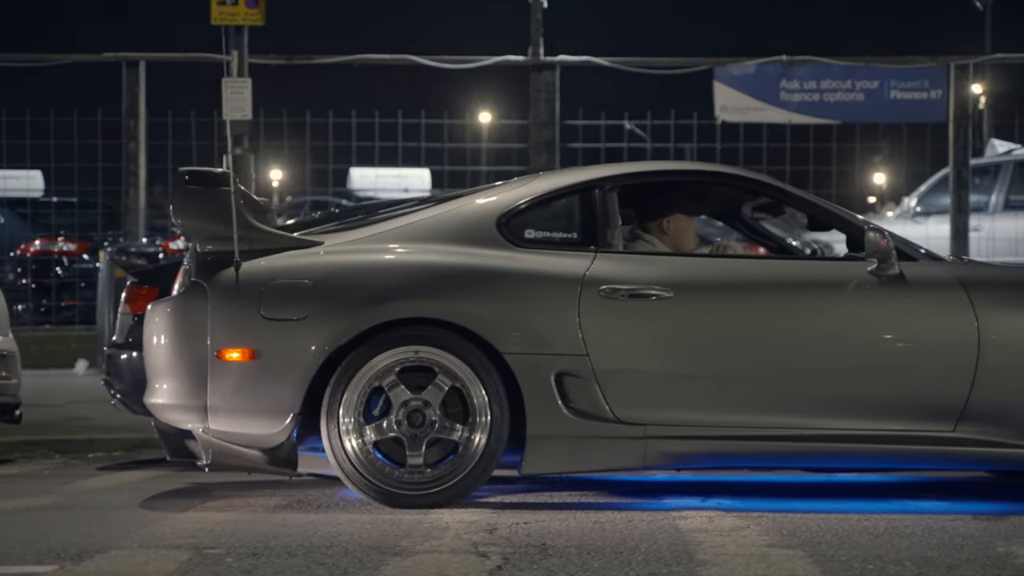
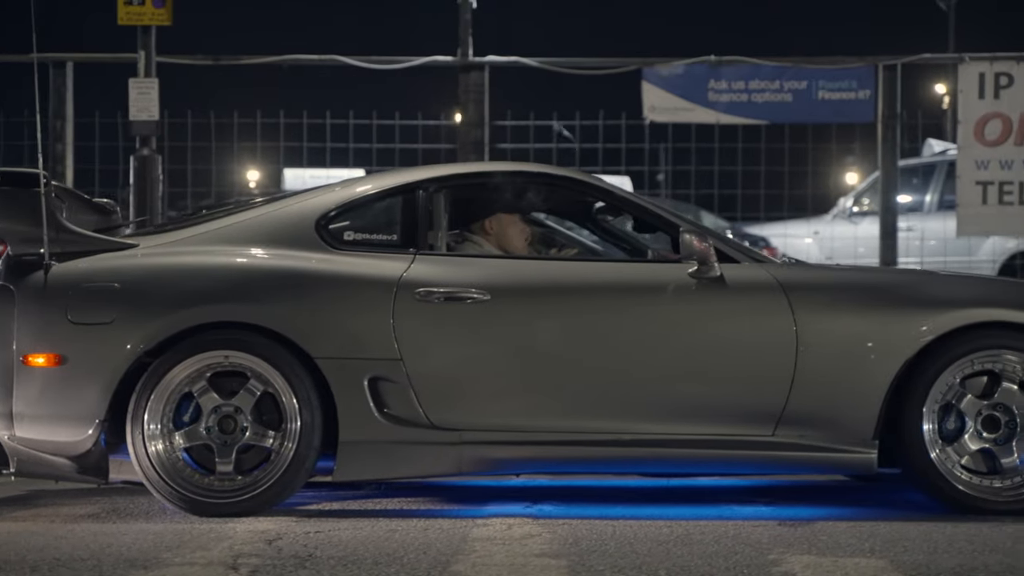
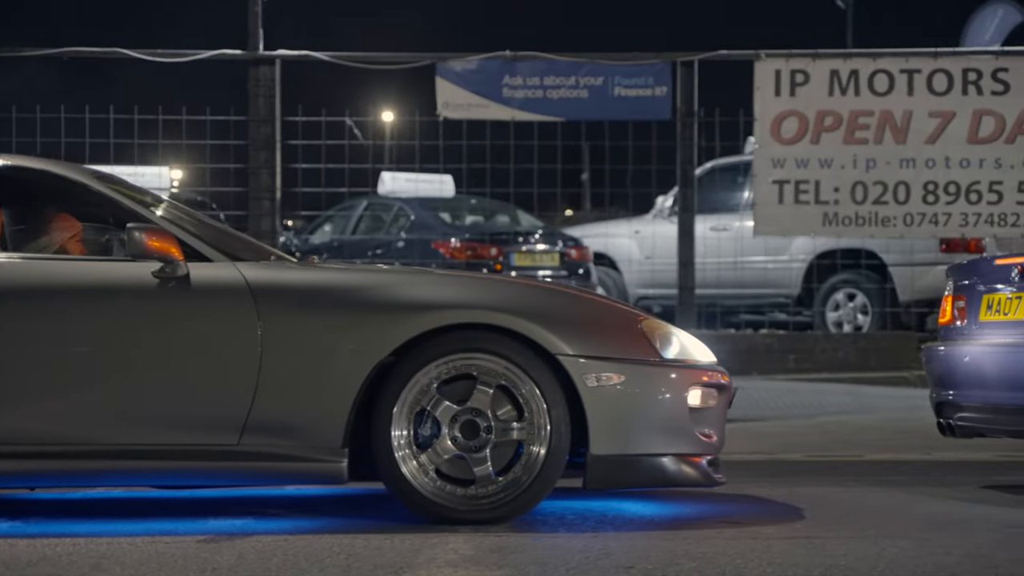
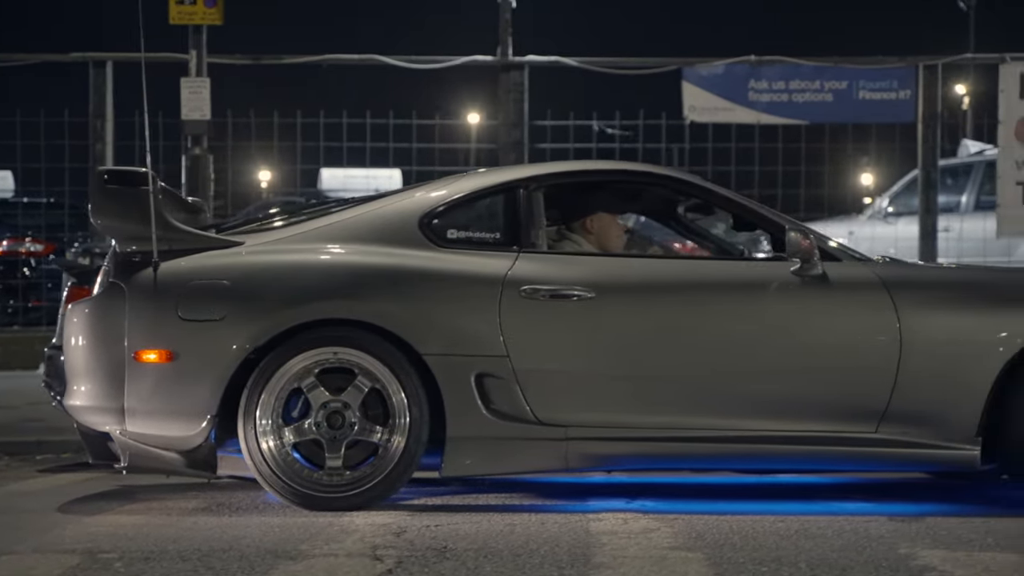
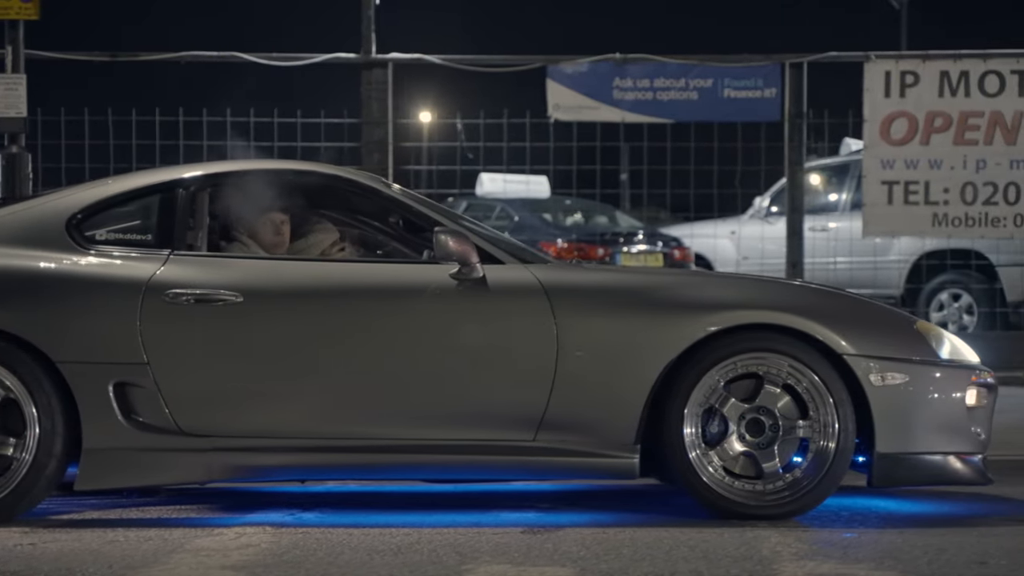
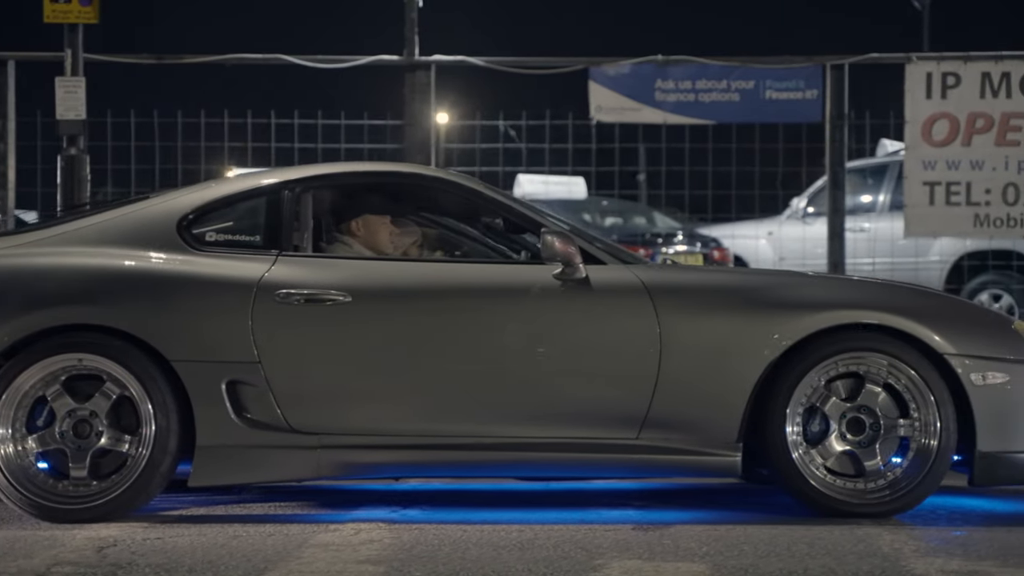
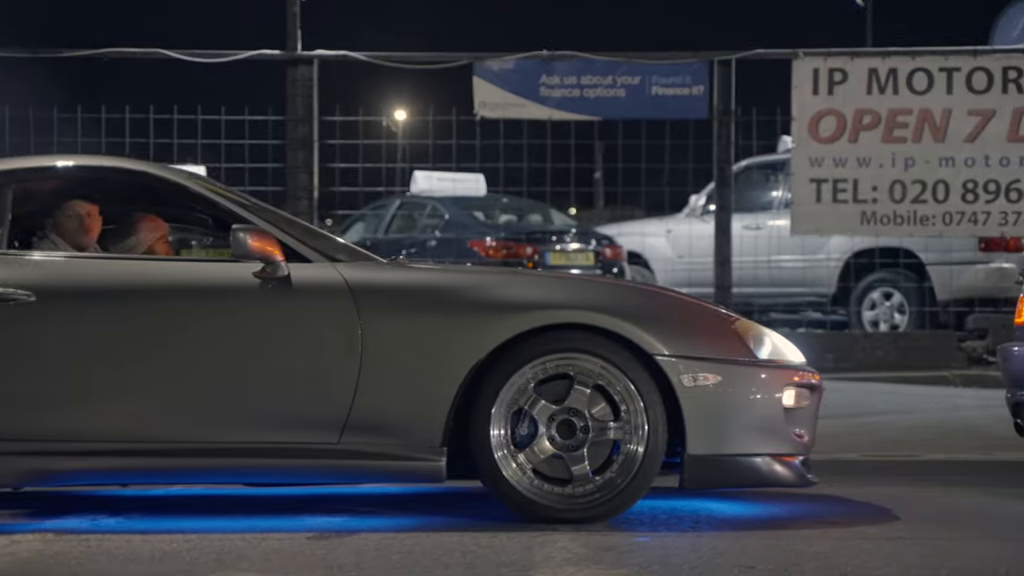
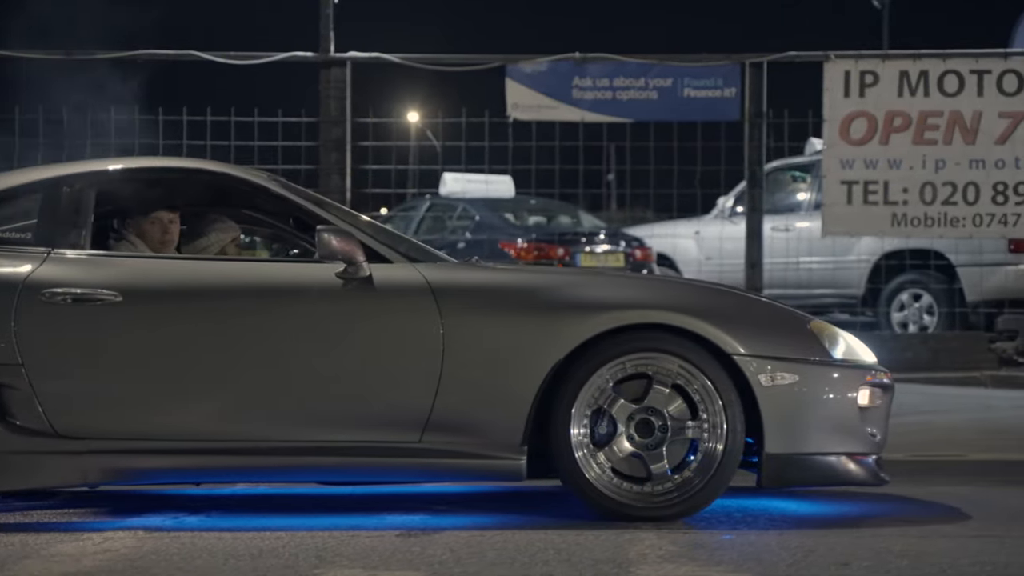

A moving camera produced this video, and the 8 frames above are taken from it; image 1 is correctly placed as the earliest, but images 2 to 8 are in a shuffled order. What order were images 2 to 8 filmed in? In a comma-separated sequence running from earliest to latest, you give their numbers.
4, 2, 6, 5, 8, 7, 3
